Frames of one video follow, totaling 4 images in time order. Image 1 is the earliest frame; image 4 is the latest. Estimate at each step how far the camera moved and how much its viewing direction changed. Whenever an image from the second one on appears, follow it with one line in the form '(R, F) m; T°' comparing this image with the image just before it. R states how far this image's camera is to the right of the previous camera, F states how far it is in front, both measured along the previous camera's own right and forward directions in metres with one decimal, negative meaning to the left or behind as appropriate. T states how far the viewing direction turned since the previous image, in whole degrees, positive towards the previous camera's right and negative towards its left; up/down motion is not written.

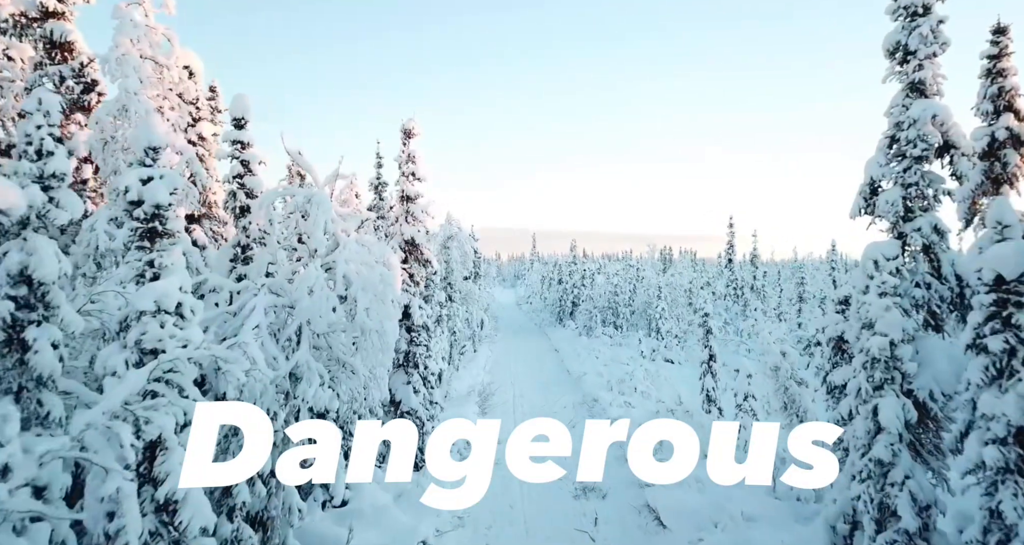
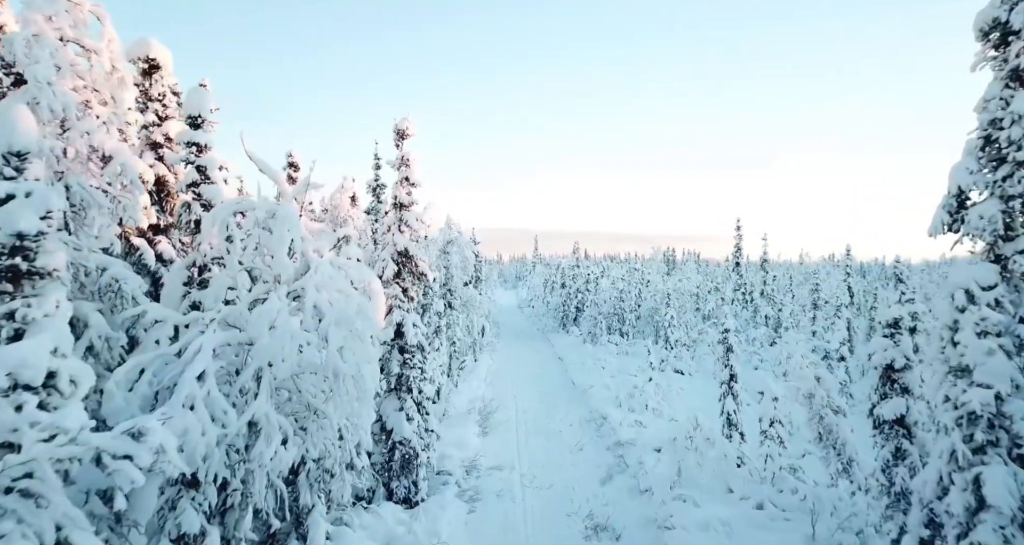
(-0.1, +2.0) m; 0°
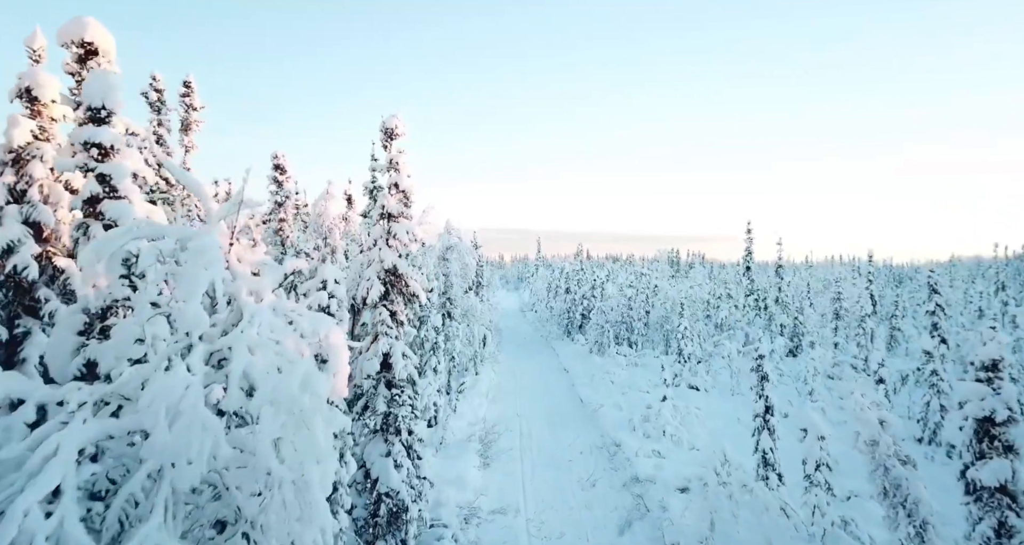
(-0.1, +2.8) m; 0°
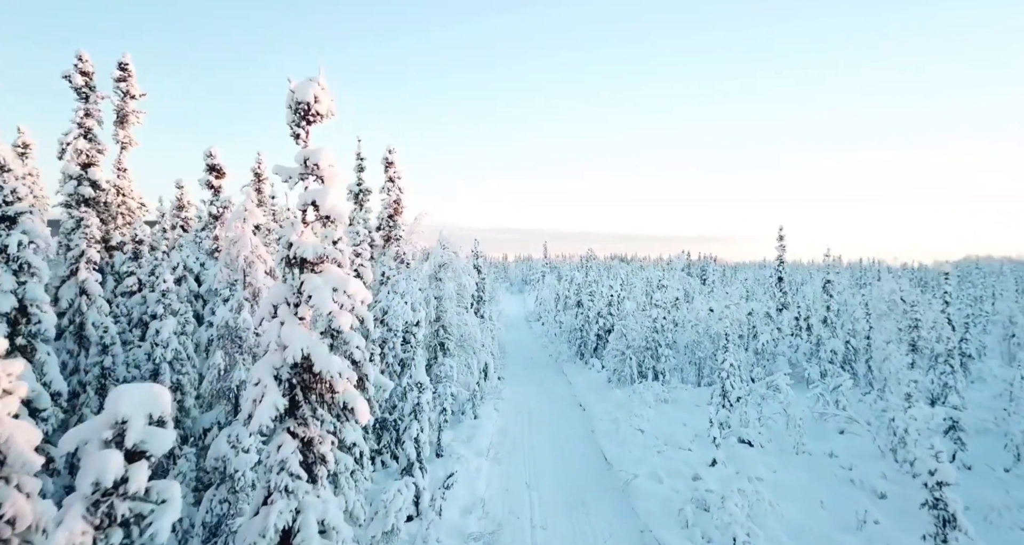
(-0.2, +8.3) m; 0°
